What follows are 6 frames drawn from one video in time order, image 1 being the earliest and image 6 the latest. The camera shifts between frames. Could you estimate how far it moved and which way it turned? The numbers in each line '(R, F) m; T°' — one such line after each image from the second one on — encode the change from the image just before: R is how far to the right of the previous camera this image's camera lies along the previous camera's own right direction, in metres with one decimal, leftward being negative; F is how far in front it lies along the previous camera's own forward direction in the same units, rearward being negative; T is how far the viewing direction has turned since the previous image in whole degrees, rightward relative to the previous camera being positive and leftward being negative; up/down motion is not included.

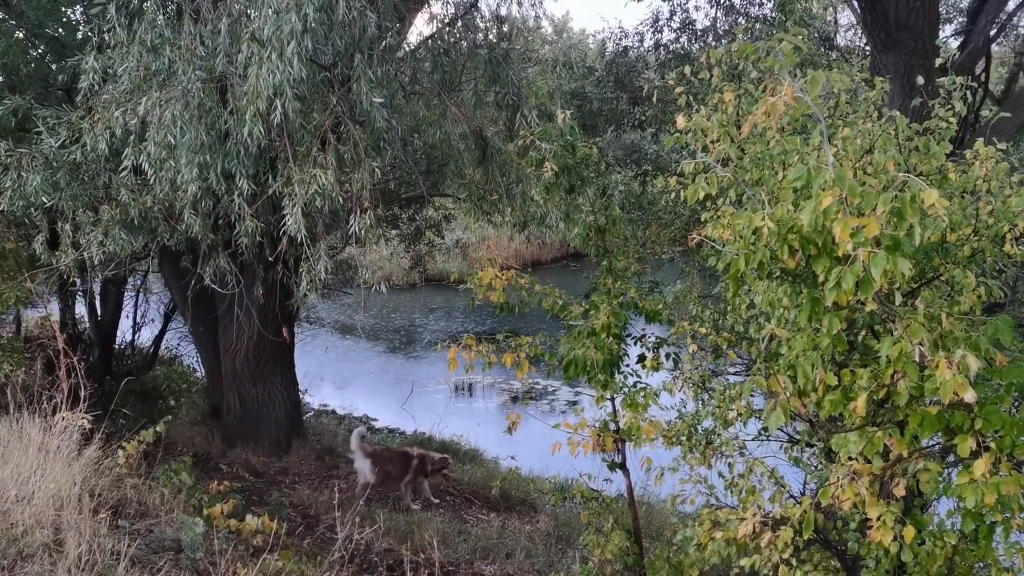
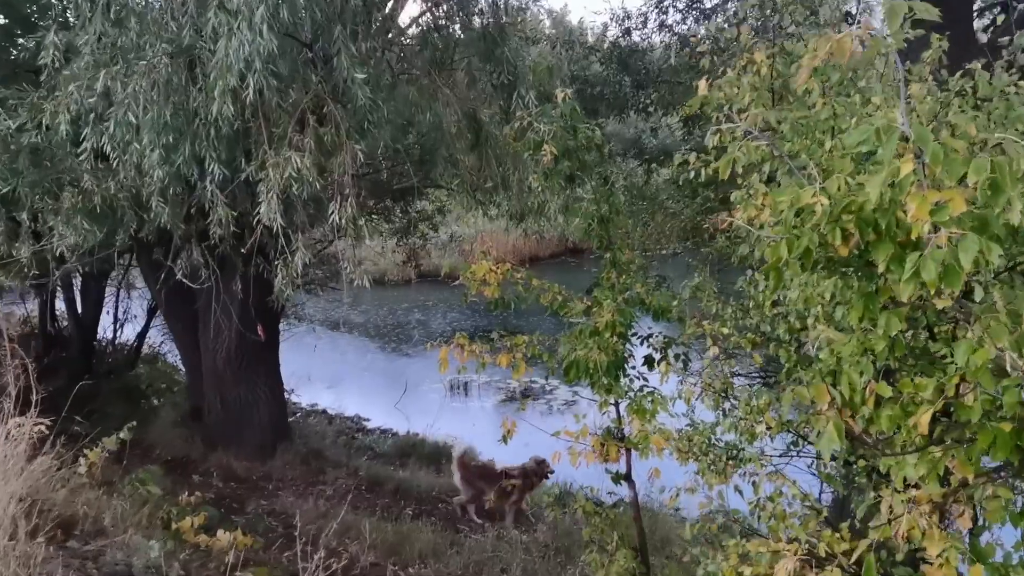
(0.0, +0.3) m; 0°
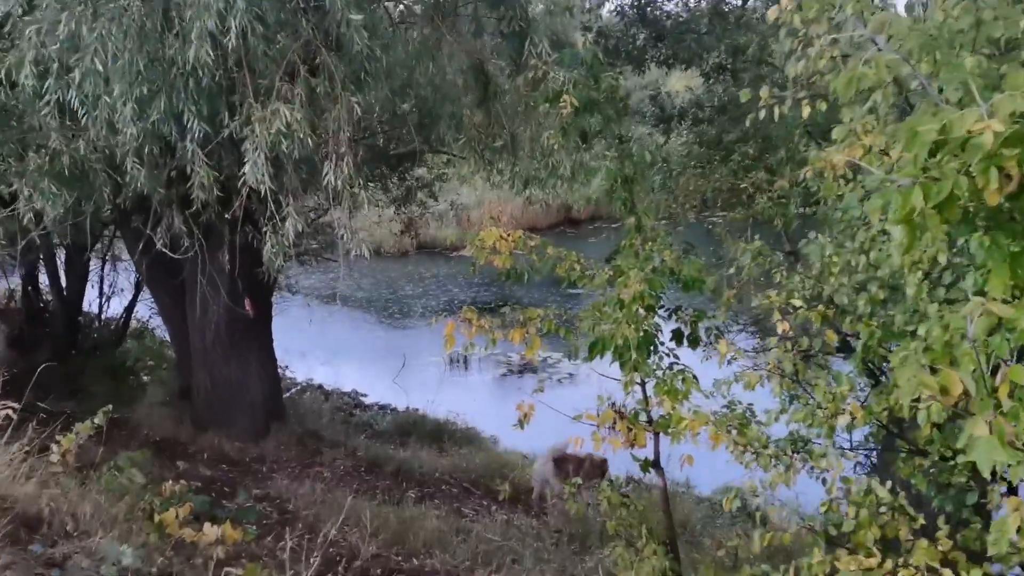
(-0.1, +0.4) m; 0°
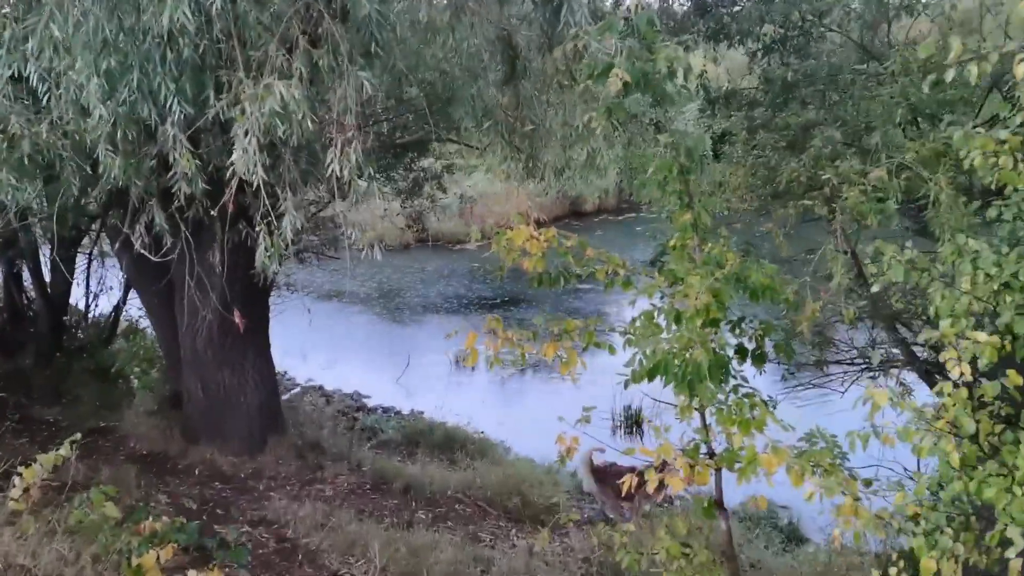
(-0.1, +0.5) m; 0°
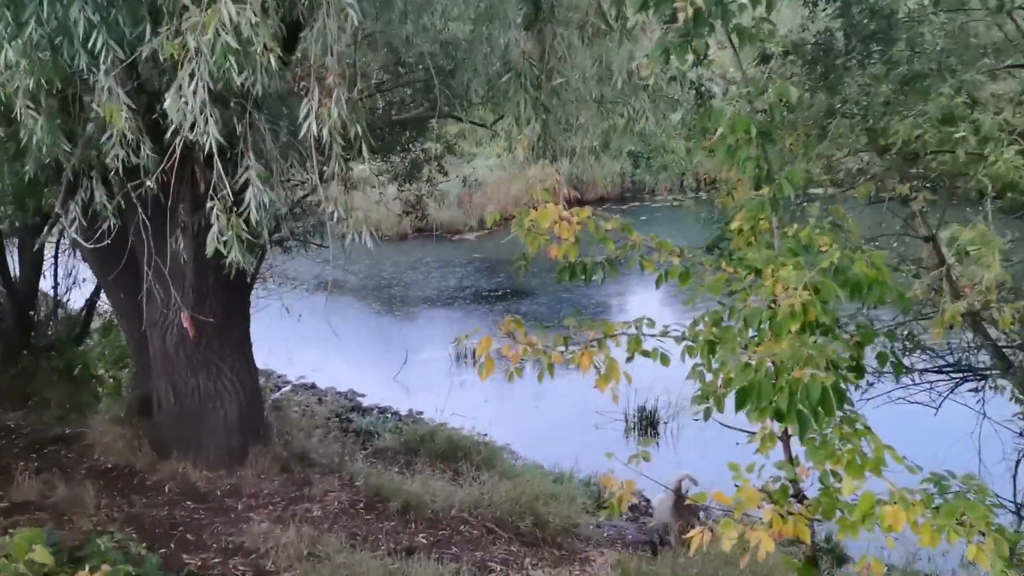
(-0.1, +0.6) m; 0°
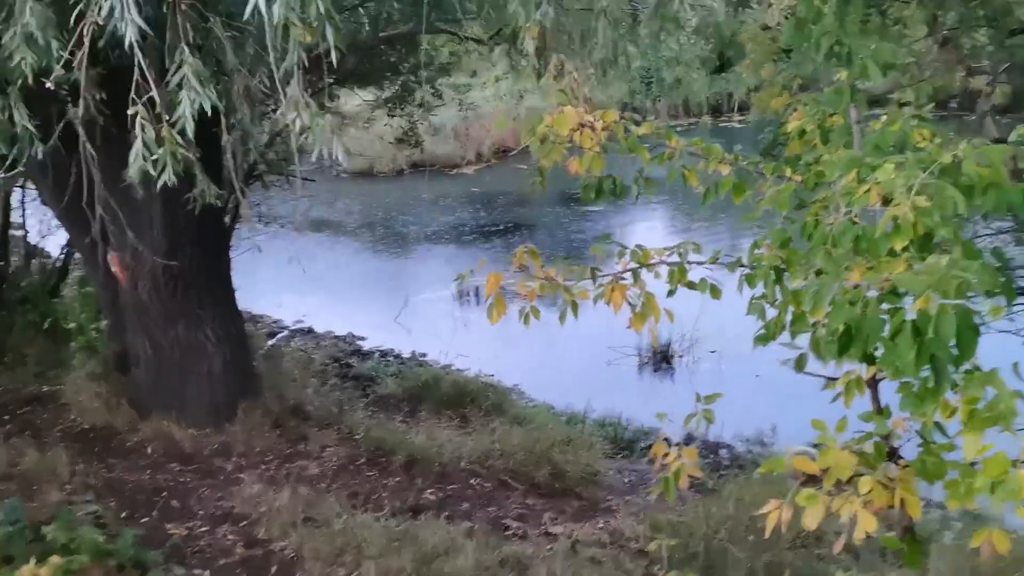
(0.0, +0.4) m; 0°
